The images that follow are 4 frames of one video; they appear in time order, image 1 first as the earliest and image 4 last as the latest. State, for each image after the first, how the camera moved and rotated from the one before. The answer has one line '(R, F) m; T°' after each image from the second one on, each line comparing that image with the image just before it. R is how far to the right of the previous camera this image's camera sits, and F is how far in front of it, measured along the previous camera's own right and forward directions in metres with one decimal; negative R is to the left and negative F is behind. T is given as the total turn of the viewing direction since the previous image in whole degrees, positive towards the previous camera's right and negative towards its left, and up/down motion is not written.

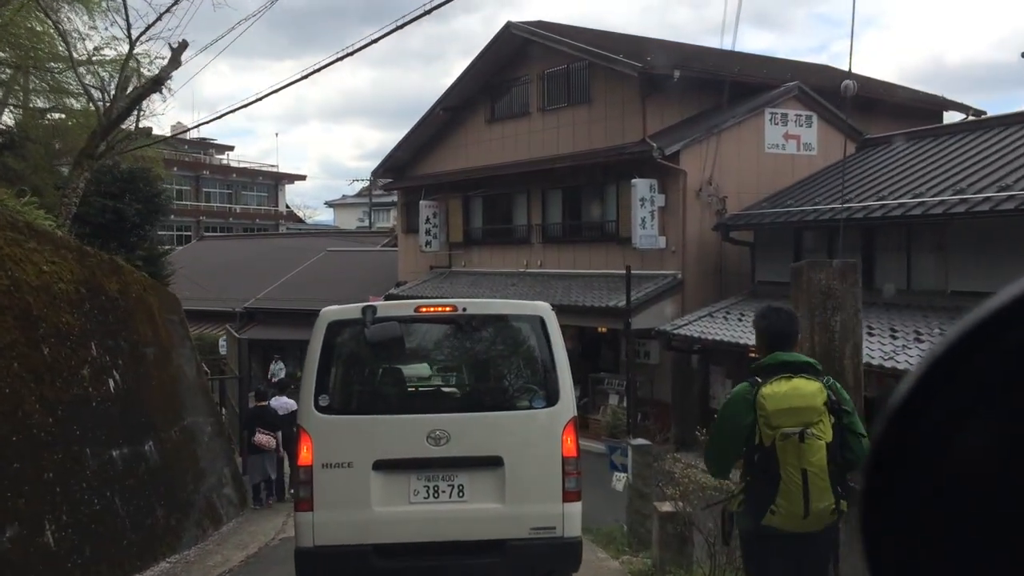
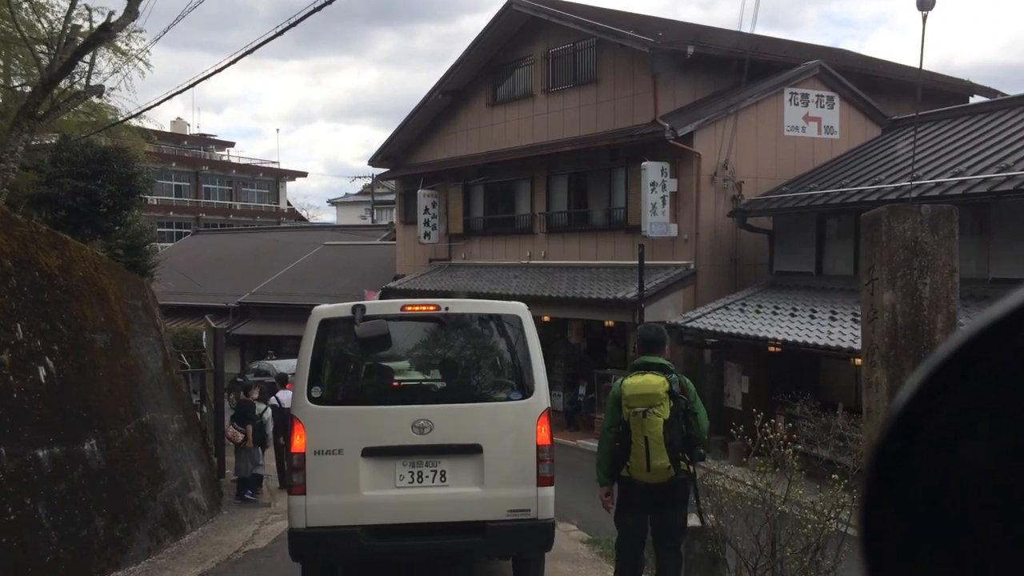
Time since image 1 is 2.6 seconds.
(+0.1, +1.1) m; 0°
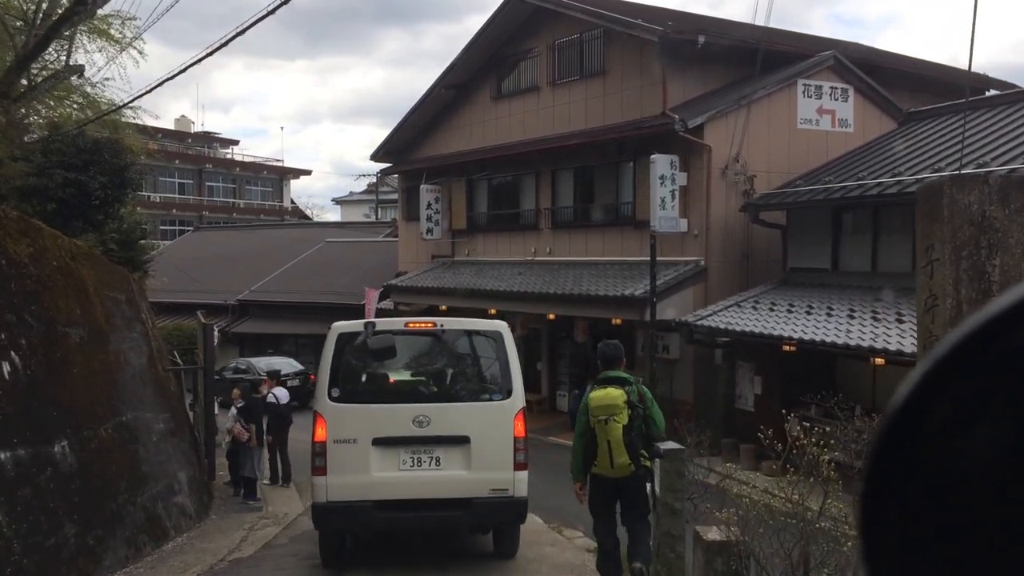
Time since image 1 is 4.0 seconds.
(0.0, +0.5) m; 0°
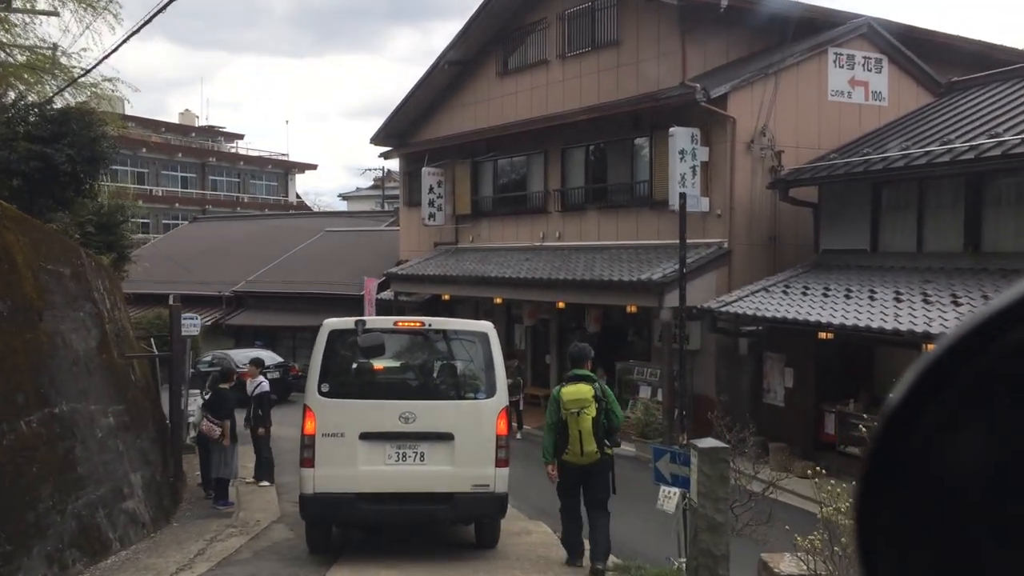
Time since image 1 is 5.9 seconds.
(0.0, +1.3) m; -1°
